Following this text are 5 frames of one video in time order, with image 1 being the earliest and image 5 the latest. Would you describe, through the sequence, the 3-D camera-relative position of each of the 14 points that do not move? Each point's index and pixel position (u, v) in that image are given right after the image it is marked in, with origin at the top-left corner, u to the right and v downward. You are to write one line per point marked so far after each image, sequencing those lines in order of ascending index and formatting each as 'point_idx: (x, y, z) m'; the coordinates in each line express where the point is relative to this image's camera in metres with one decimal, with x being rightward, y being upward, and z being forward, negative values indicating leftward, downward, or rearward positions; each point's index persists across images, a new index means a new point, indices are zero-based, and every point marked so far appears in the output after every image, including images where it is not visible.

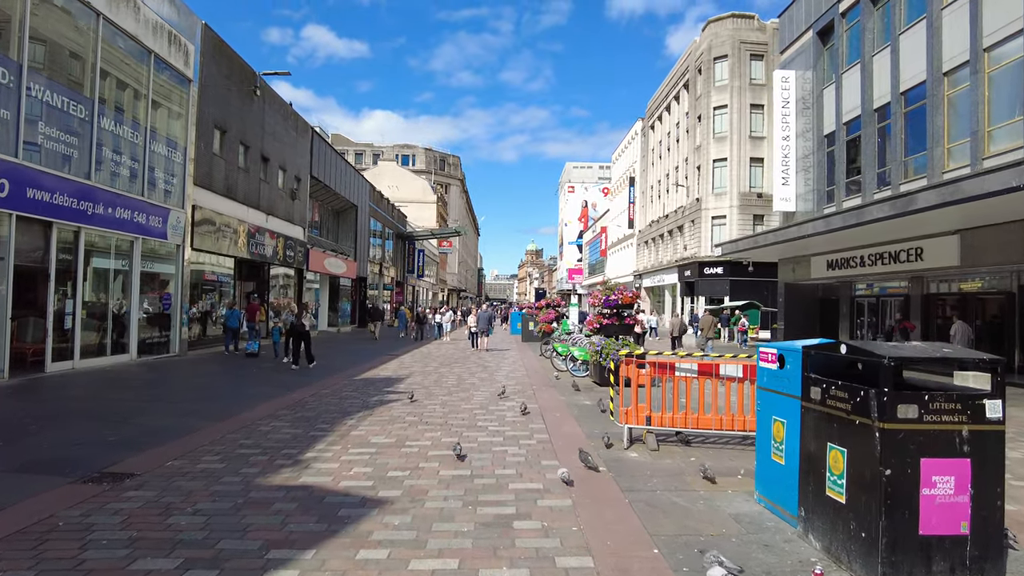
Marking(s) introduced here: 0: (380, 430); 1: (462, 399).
0: (-1.5, -1.7, +7.6) m
1: (-0.8, -1.7, +10.0) m
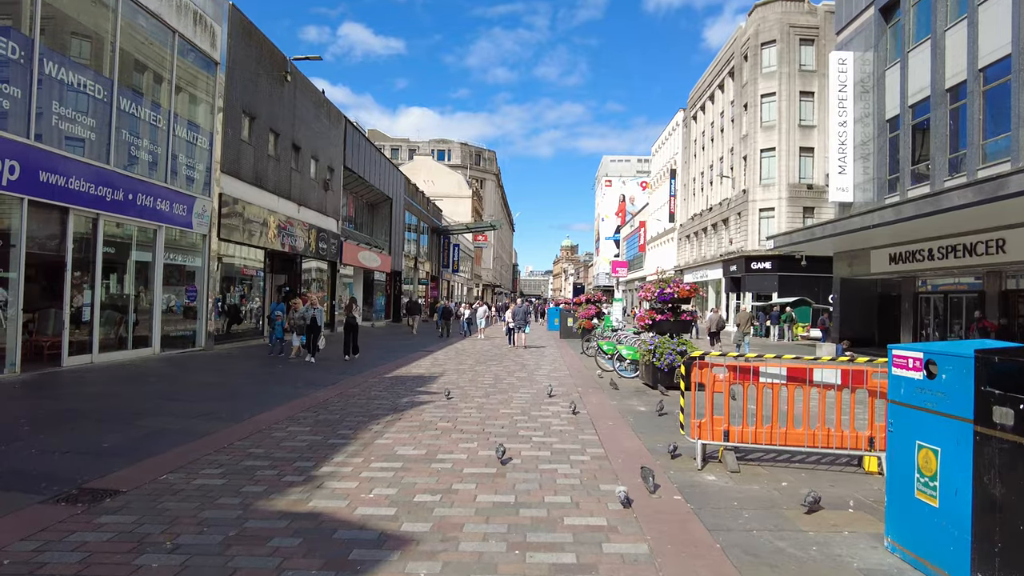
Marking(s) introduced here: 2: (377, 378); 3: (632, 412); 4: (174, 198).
0: (-1.0, -1.5, +6.6) m
1: (-0.2, -1.6, +9.0) m
2: (-2.4, -1.6, +11.7) m
3: (+1.6, -1.6, +8.4) m
4: (-7.5, +2.0, +14.6) m
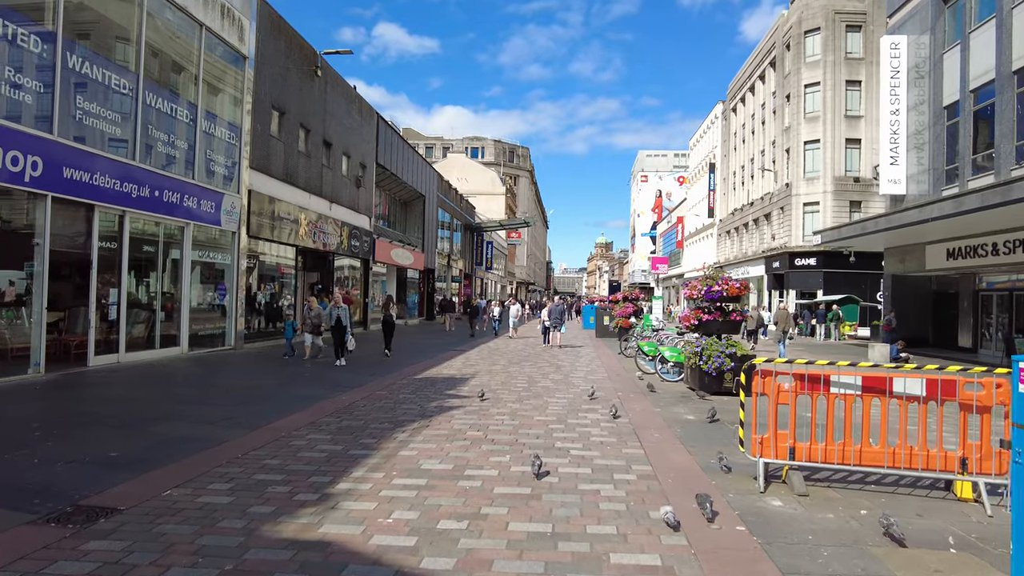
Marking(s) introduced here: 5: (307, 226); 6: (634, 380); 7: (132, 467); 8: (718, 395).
0: (-0.7, -1.5, +6.1) m
1: (+0.3, -1.6, +8.4) m
2: (-1.8, -1.6, +11.3) m
3: (+2.0, -1.6, +7.7) m
4: (-6.8, +2.1, +14.4) m
5: (-6.2, +1.8, +19.7) m
6: (+2.2, -1.7, +11.7) m
7: (-3.2, -1.5, +5.5) m
8: (+3.1, -1.6, +10.0) m
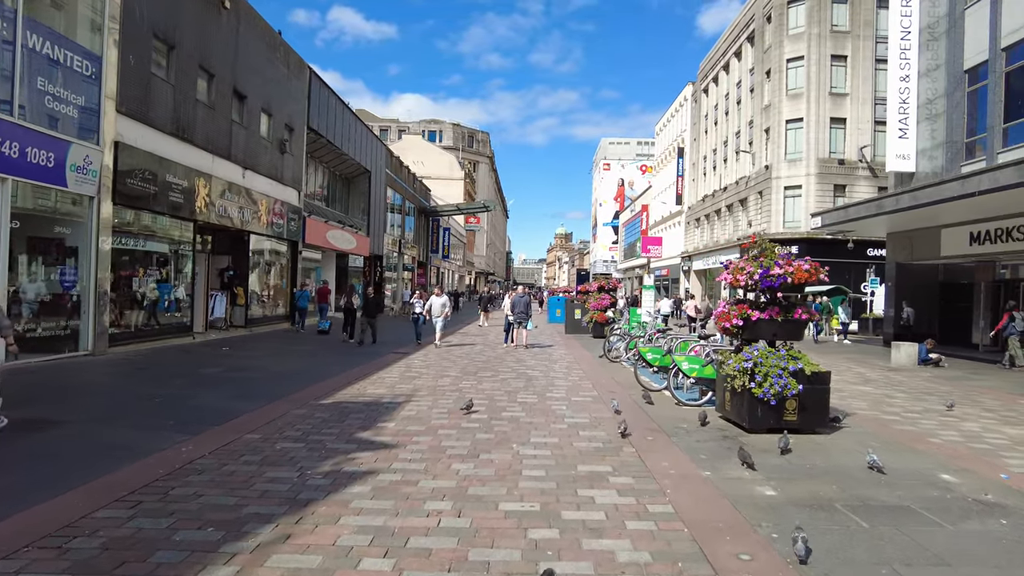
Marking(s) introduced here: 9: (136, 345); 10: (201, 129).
0: (-1.0, -1.4, +2.5) m
1: (-0.1, -1.4, +4.9) m
2: (-2.4, -1.4, +7.6) m
3: (+1.6, -1.5, +4.2) m
4: (-7.5, +2.3, +10.3) m
5: (-7.2, +2.2, +15.7) m
6: (+1.6, -1.5, +8.3) m
7: (-3.4, -1.4, +1.7) m
8: (+2.6, -1.5, +6.6) m
9: (-7.5, -1.2, +13.2) m
10: (-7.2, +3.7, +15.3) m
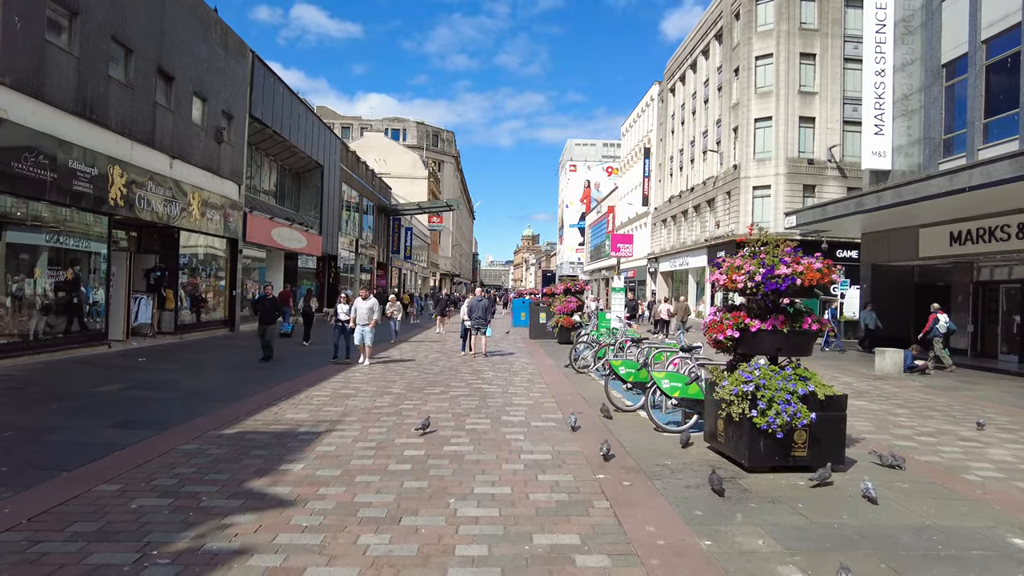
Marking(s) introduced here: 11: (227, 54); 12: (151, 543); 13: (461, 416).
0: (-1.2, -1.4, +1.0) m
1: (-0.5, -1.4, +3.5) m
2: (-2.9, -1.4, +6.0) m
3: (+1.3, -1.5, +2.9) m
4: (-8.1, +2.3, +8.5) m
5: (-8.1, +2.1, +13.9) m
6: (+1.0, -1.5, +6.9) m
7: (-3.6, -1.4, +0.1) m
8: (+2.2, -1.5, +5.3) m
9: (-8.3, -1.2, +11.4) m
10: (-8.1, +3.6, +13.6) m
11: (-8.0, +6.6, +18.4) m
12: (-2.0, -1.4, +3.8) m
13: (-0.6, -1.5, +7.6) m
